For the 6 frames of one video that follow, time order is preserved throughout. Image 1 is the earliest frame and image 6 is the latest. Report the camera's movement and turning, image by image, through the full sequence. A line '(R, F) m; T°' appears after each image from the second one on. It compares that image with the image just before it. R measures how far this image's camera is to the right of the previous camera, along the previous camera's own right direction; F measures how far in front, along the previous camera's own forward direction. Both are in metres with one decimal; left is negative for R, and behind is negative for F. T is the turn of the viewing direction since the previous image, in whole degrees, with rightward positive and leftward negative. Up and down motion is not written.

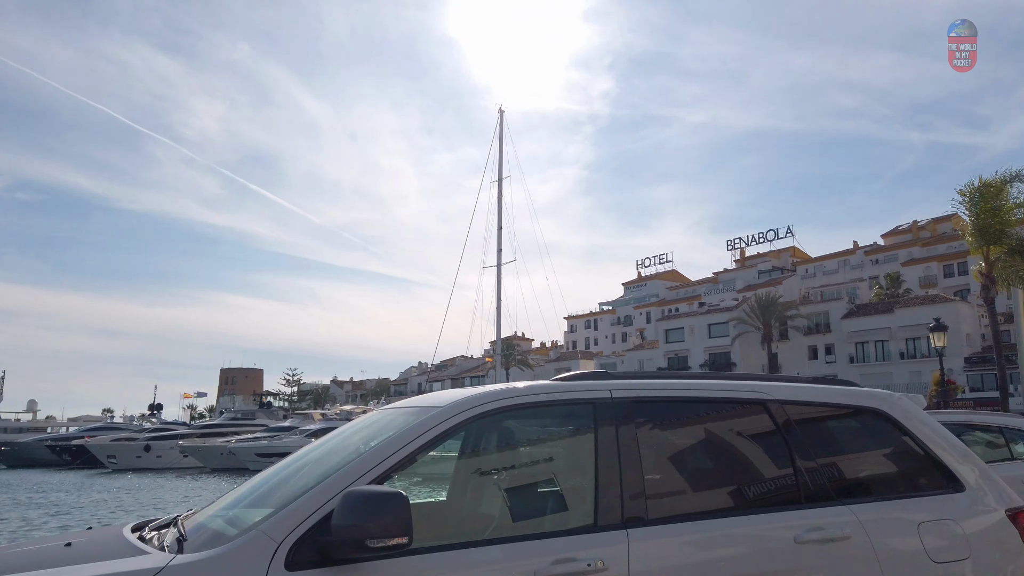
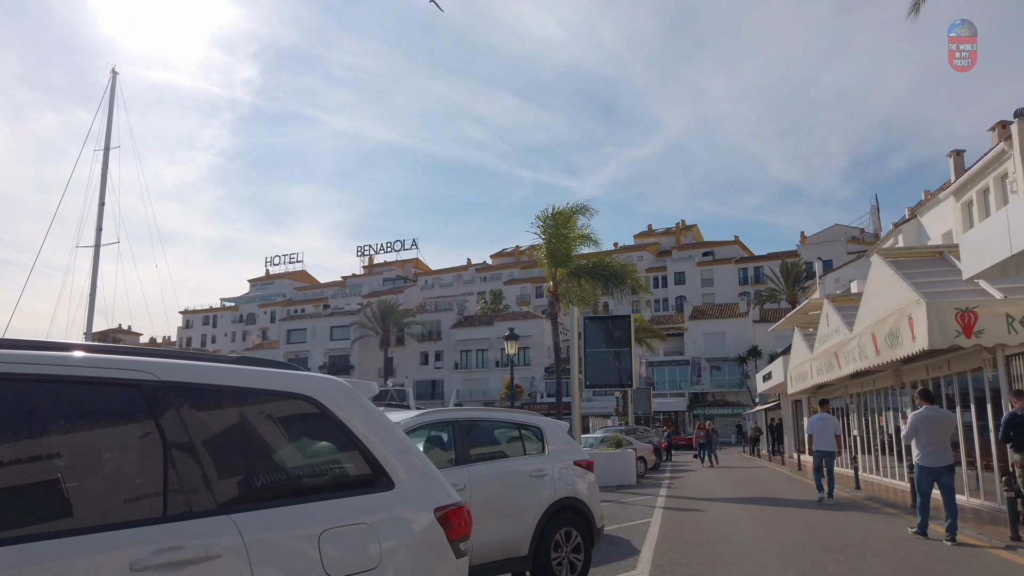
(+0.8, +0.4) m; +27°
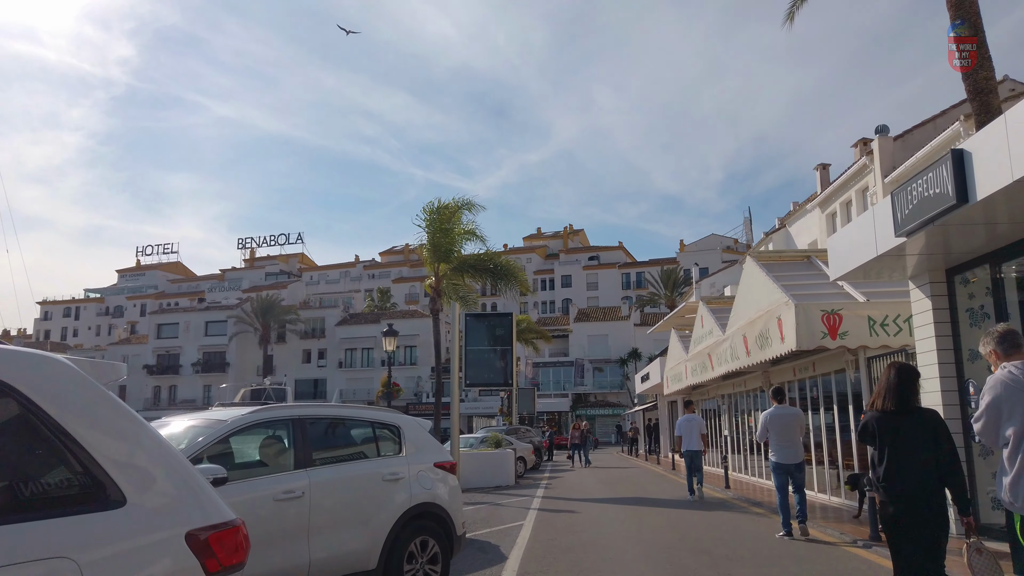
(+0.3, +0.5) m; +8°
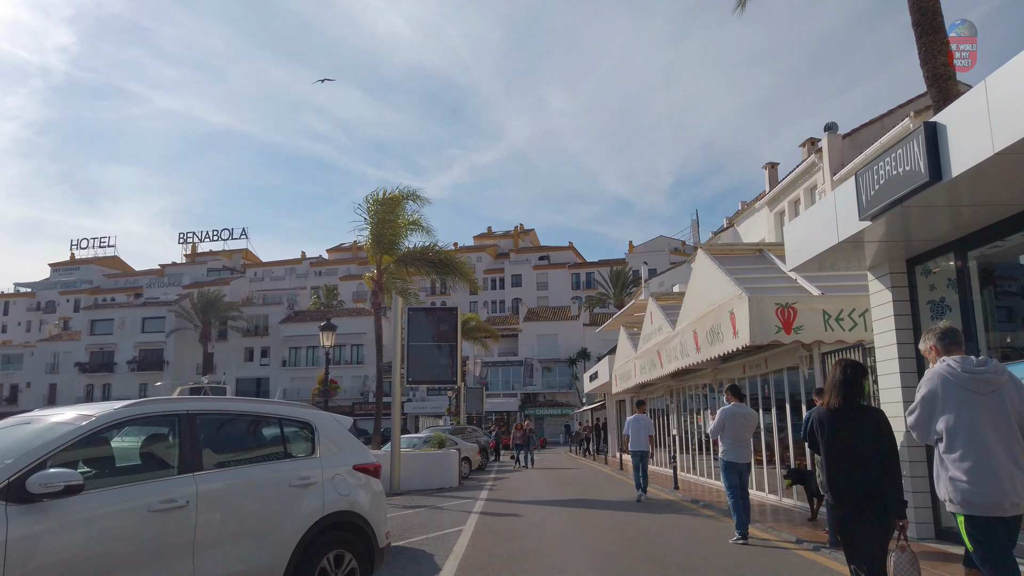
(+0.1, +0.7) m; +4°
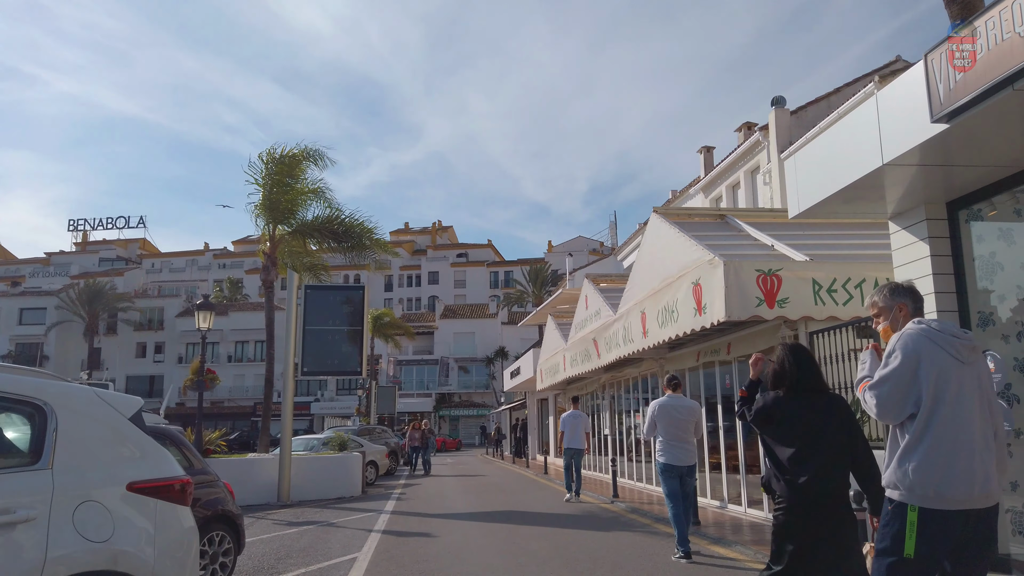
(0.0, +2.3) m; +6°
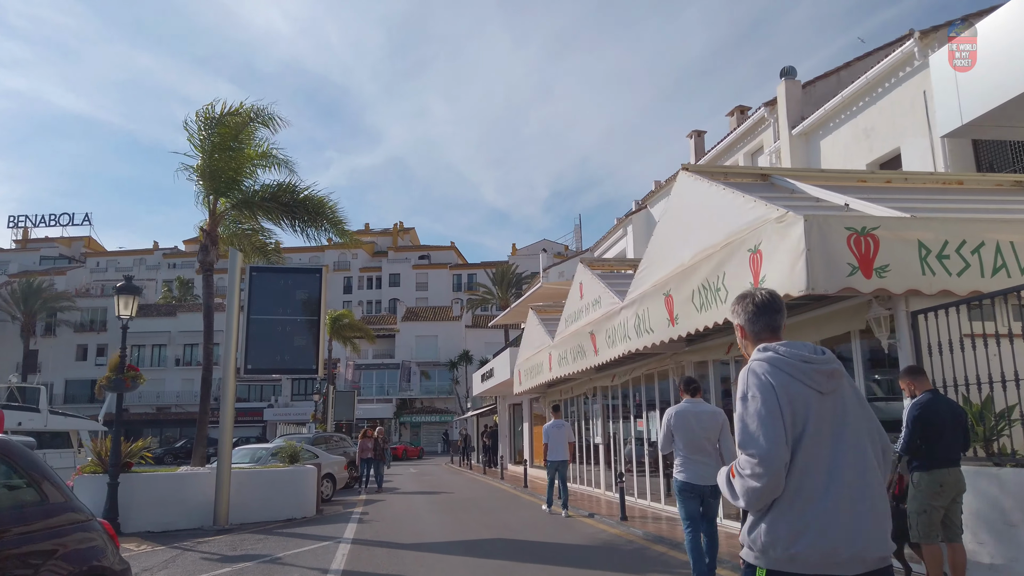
(-0.4, +2.2) m; +3°
